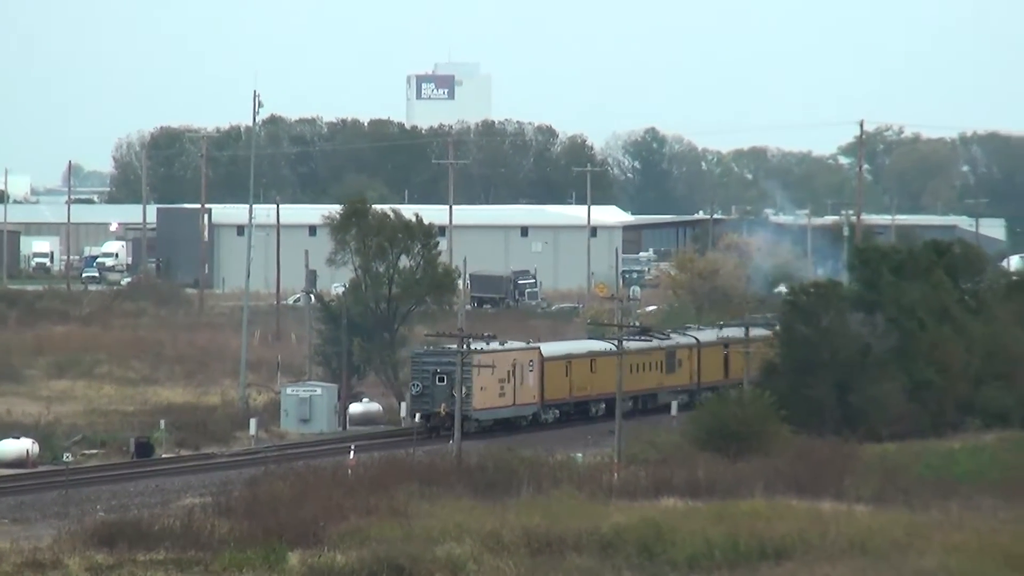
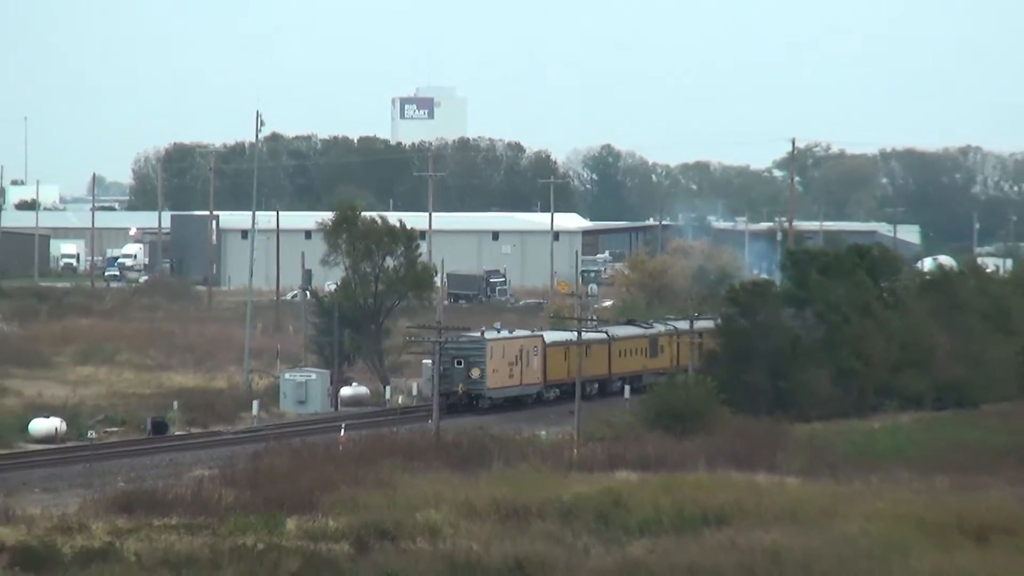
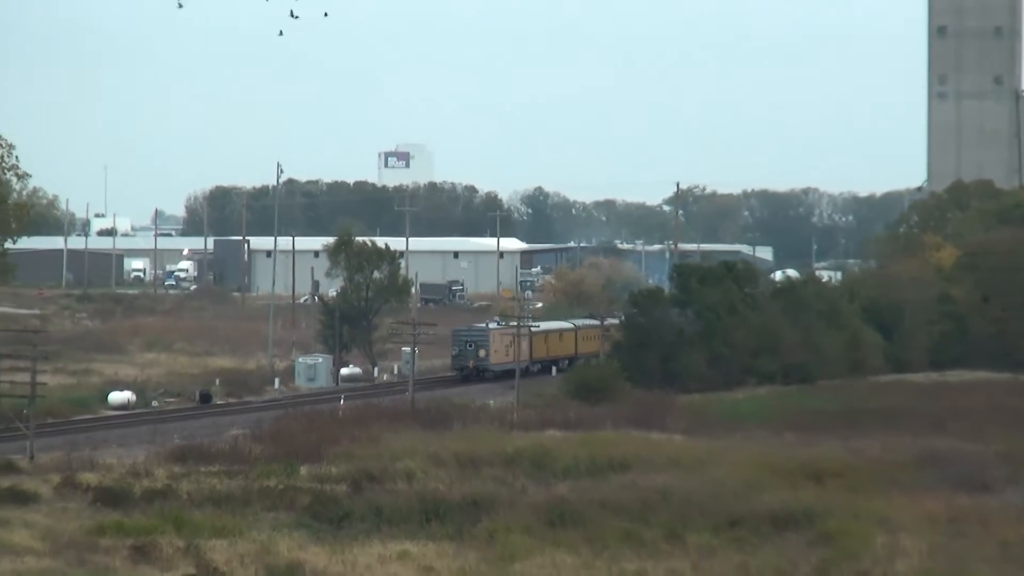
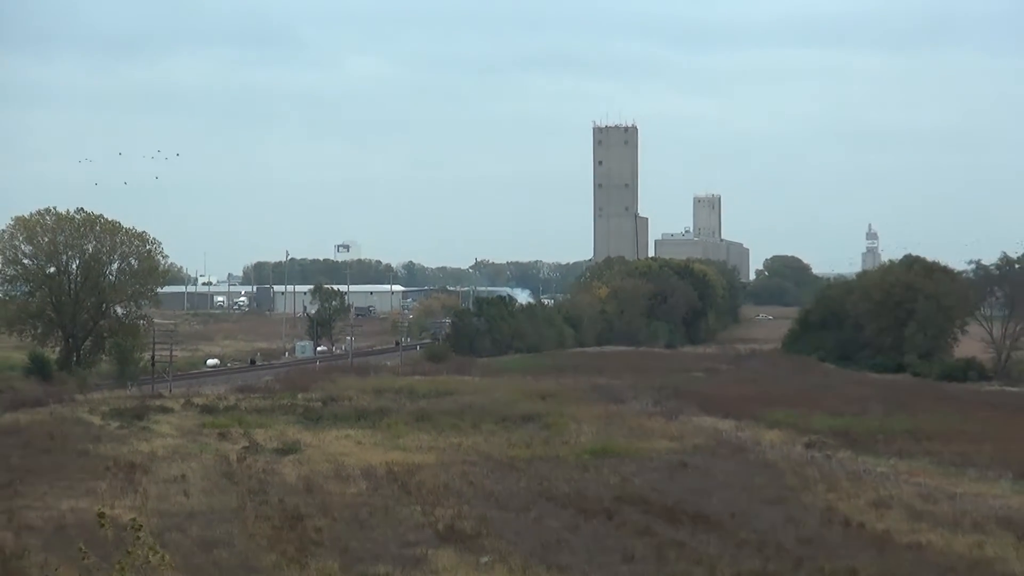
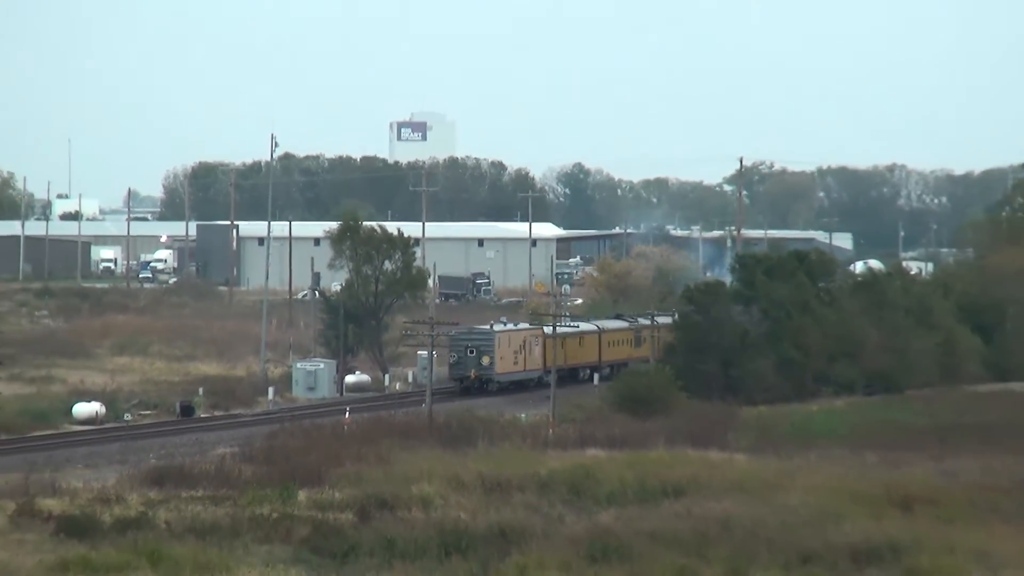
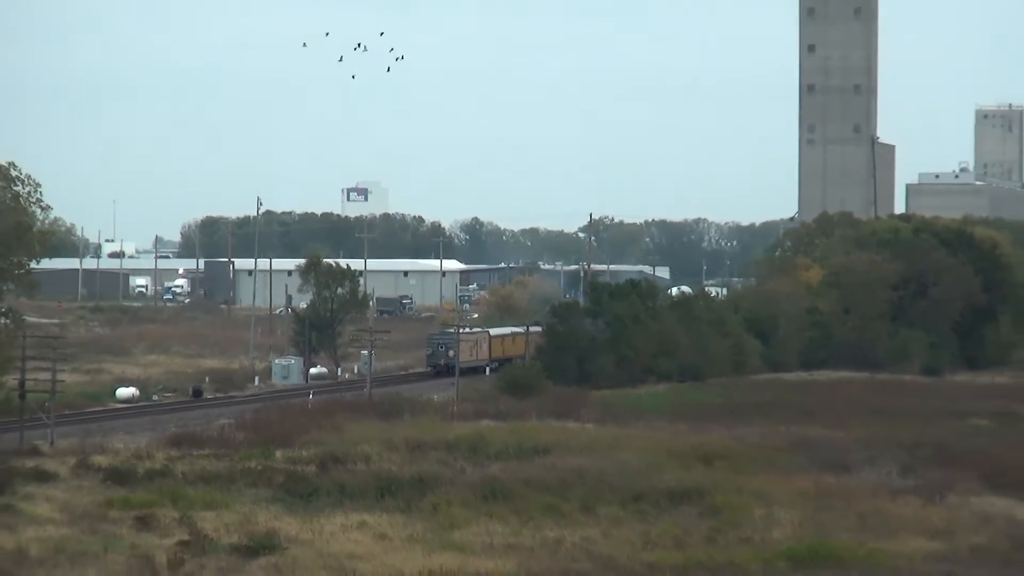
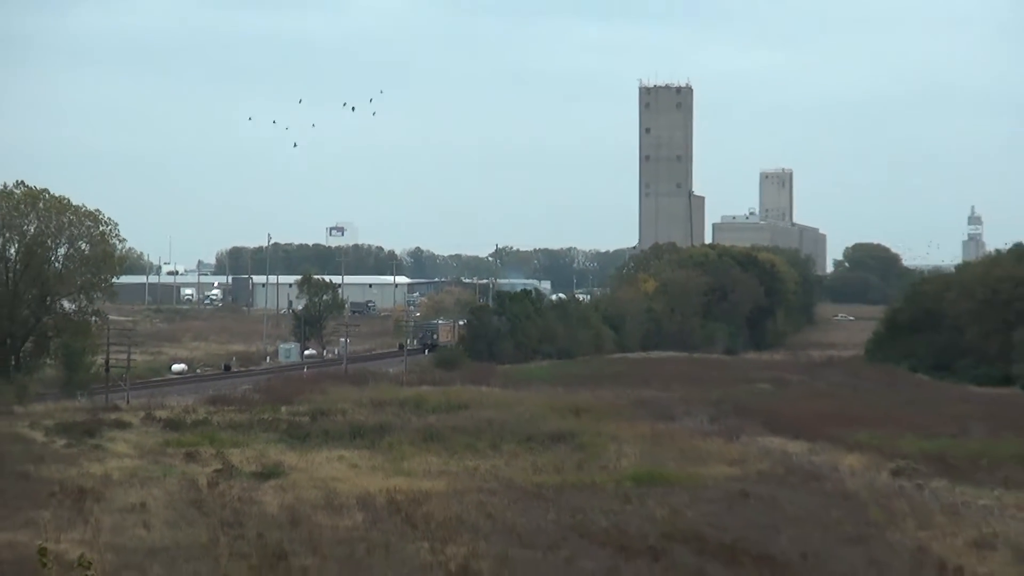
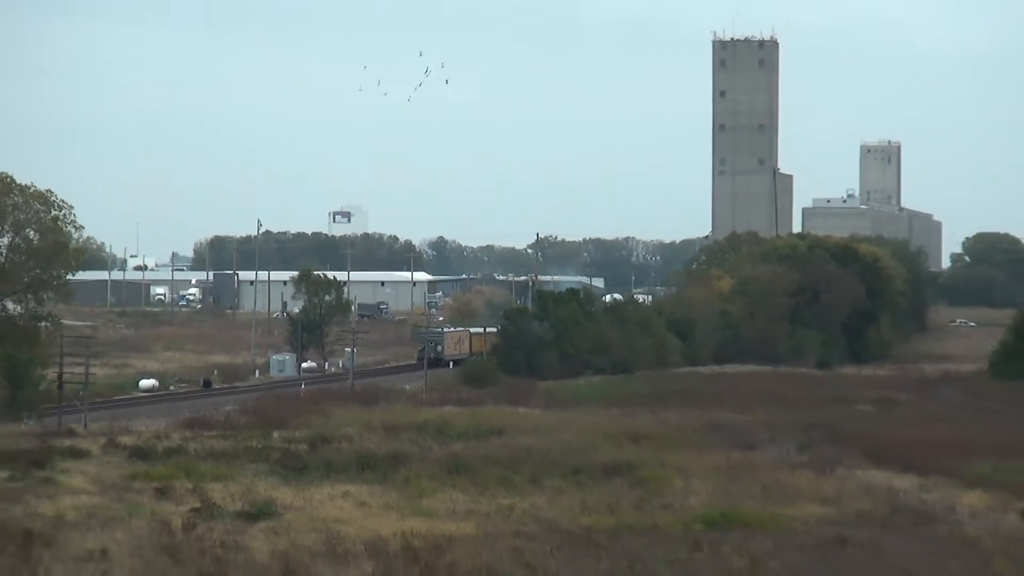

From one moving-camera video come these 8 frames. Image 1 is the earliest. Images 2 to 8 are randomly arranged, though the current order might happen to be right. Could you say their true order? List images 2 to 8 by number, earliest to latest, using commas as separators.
2, 5, 3, 6, 8, 7, 4
